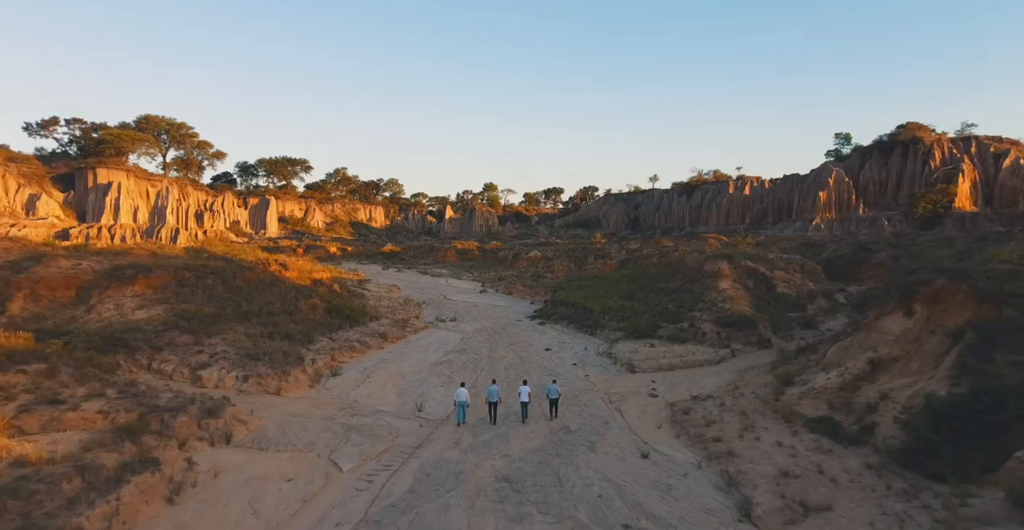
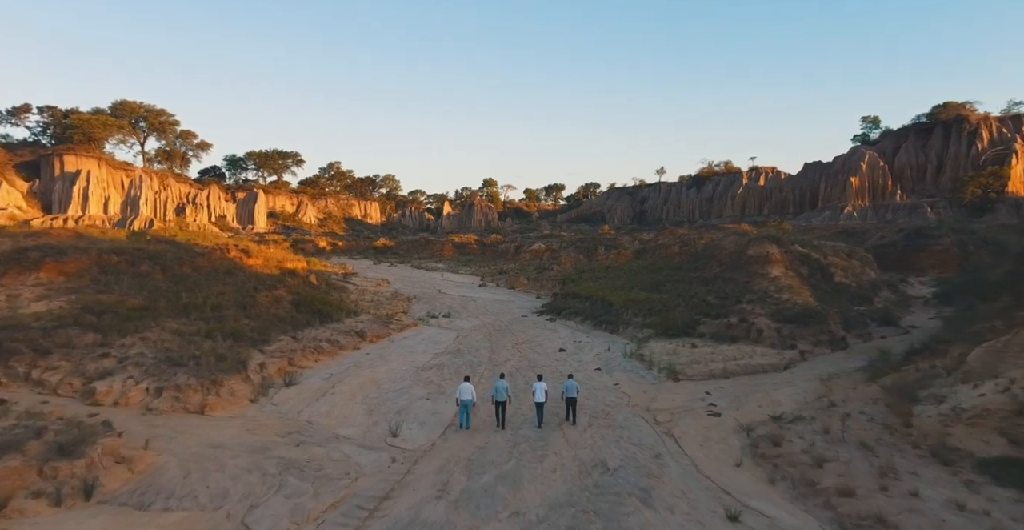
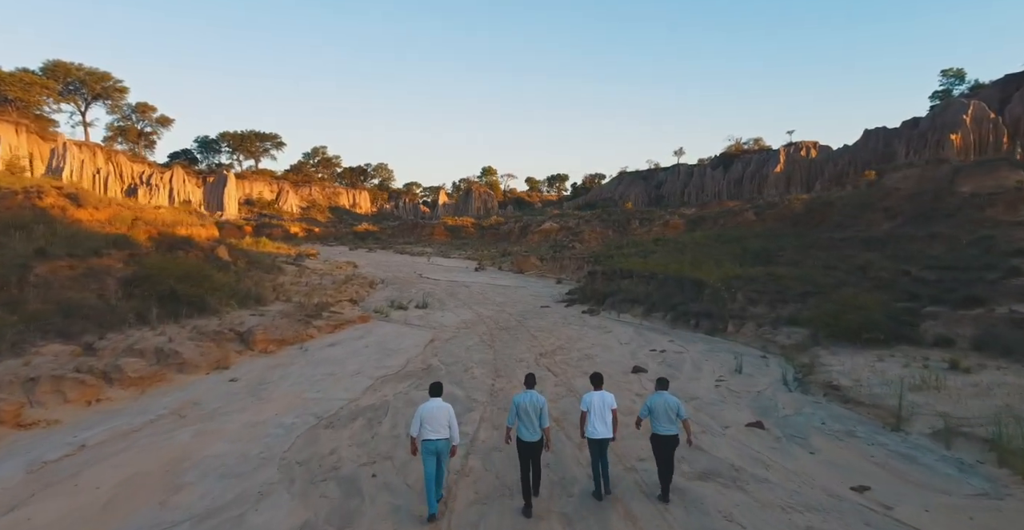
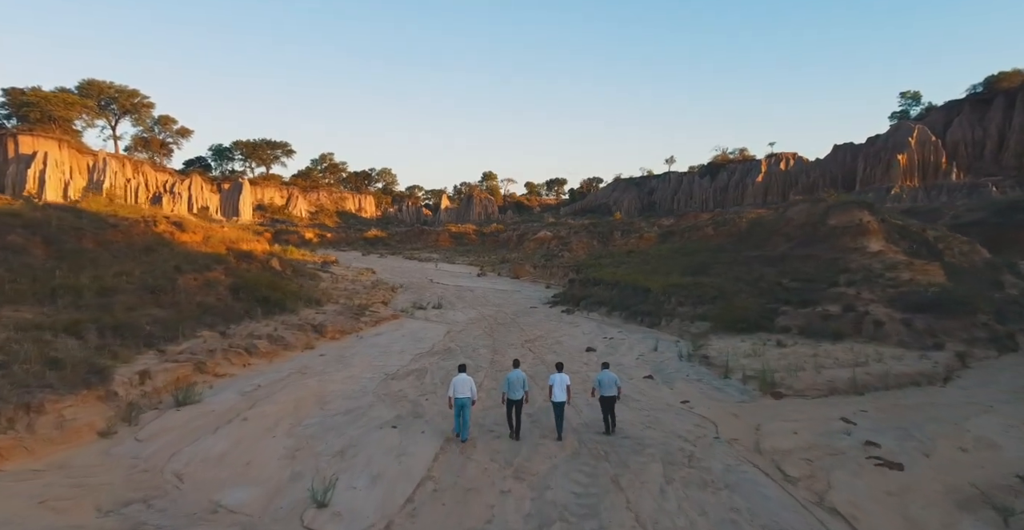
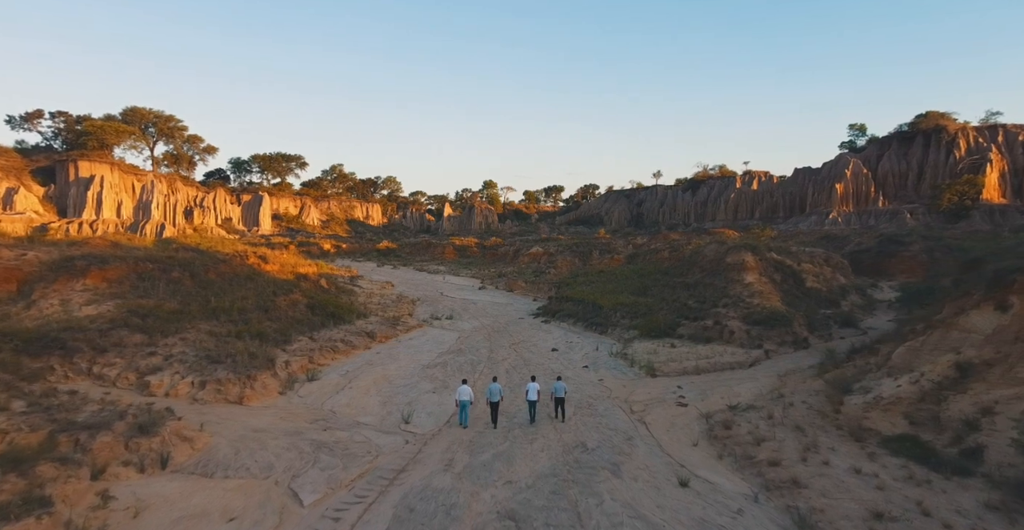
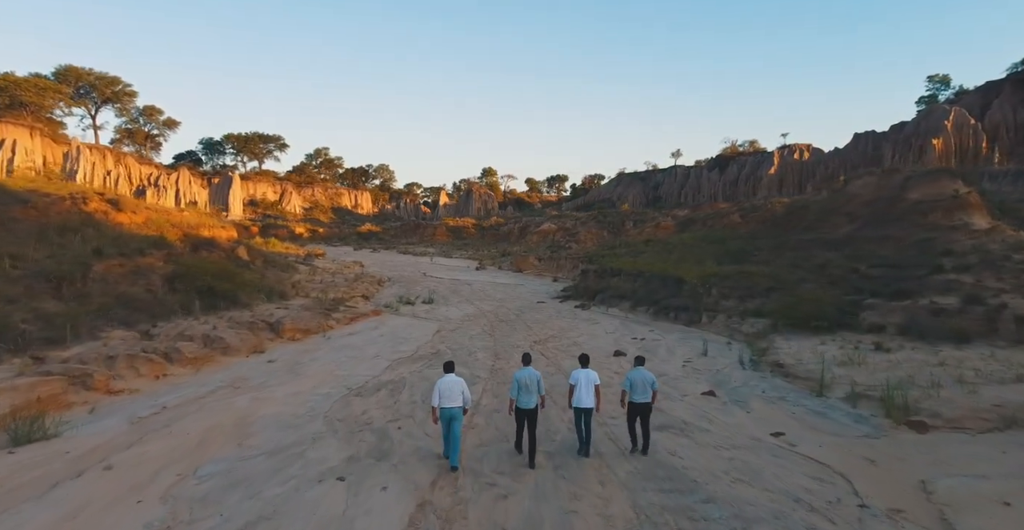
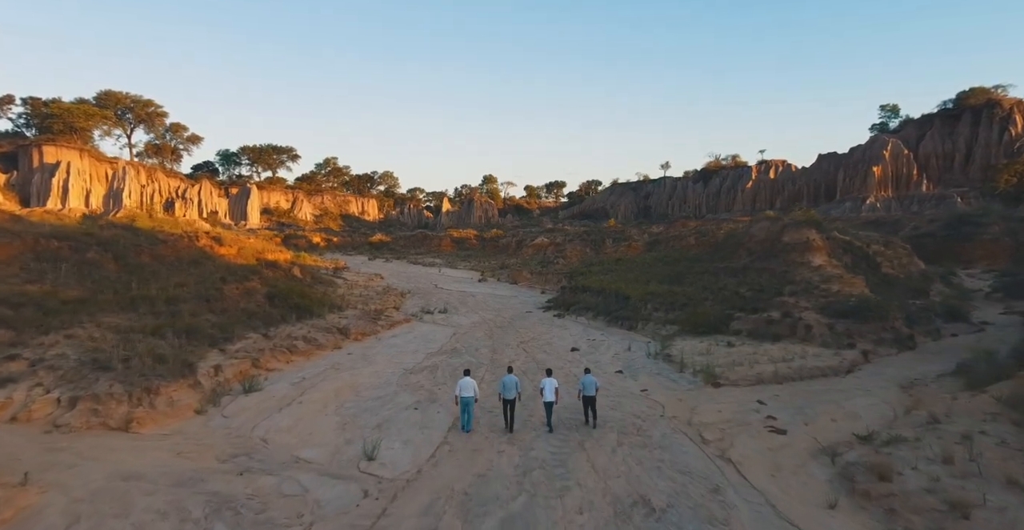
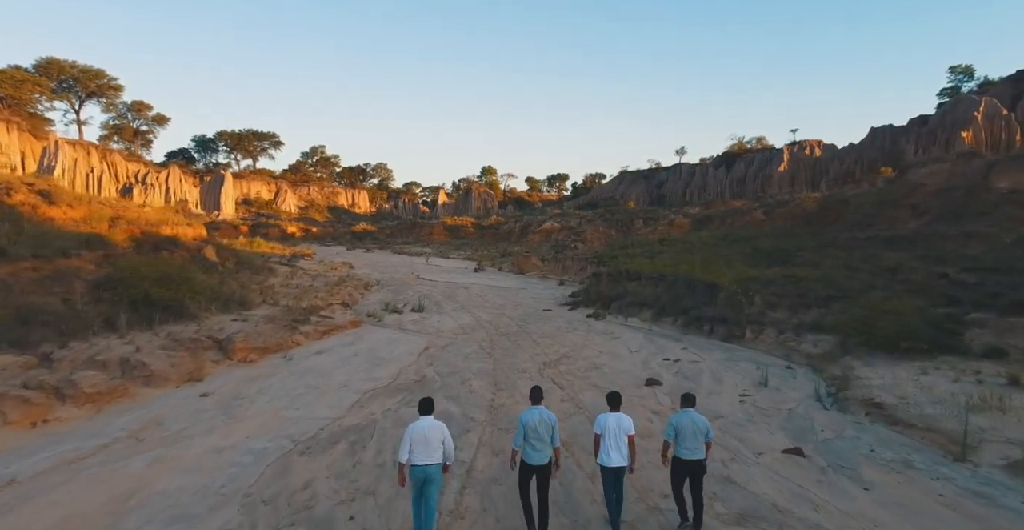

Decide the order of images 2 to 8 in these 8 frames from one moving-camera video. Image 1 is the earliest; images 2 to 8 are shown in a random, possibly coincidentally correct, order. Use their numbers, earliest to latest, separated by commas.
5, 2, 7, 4, 6, 3, 8
